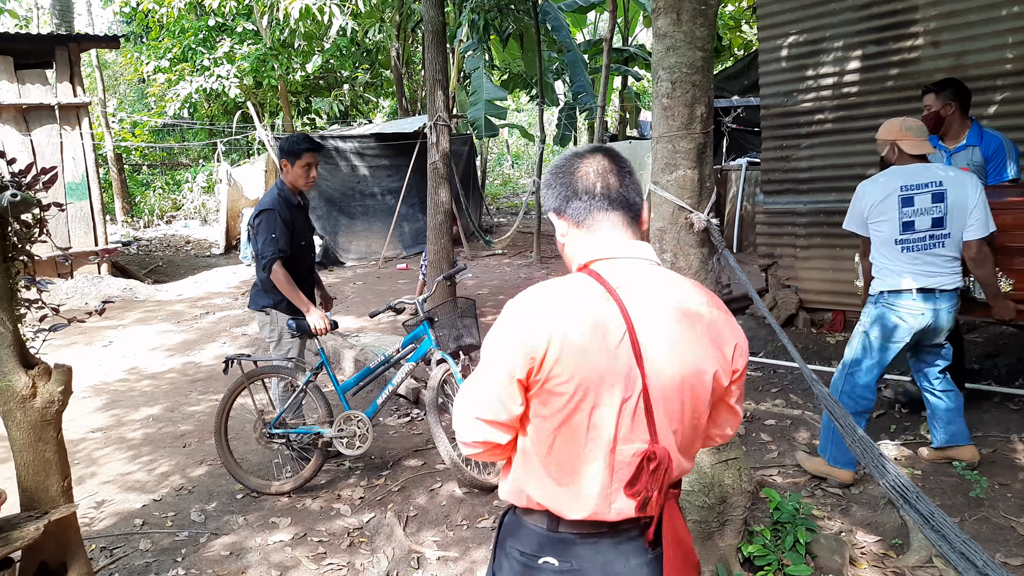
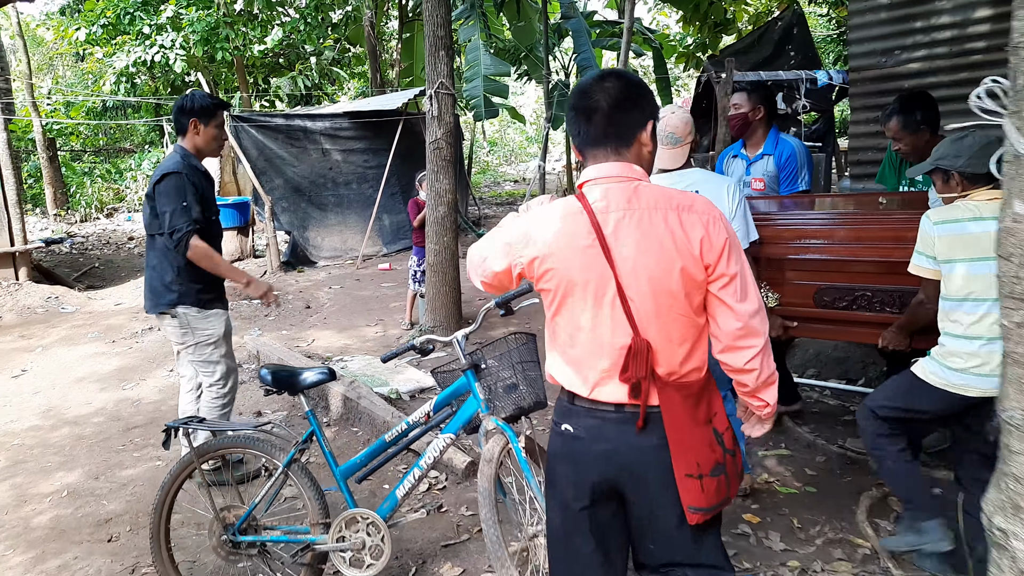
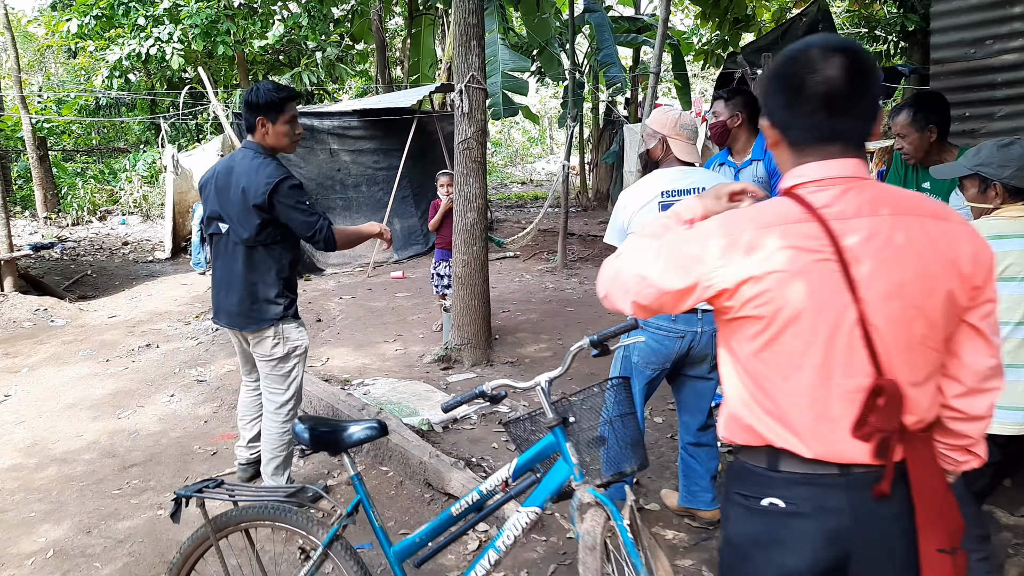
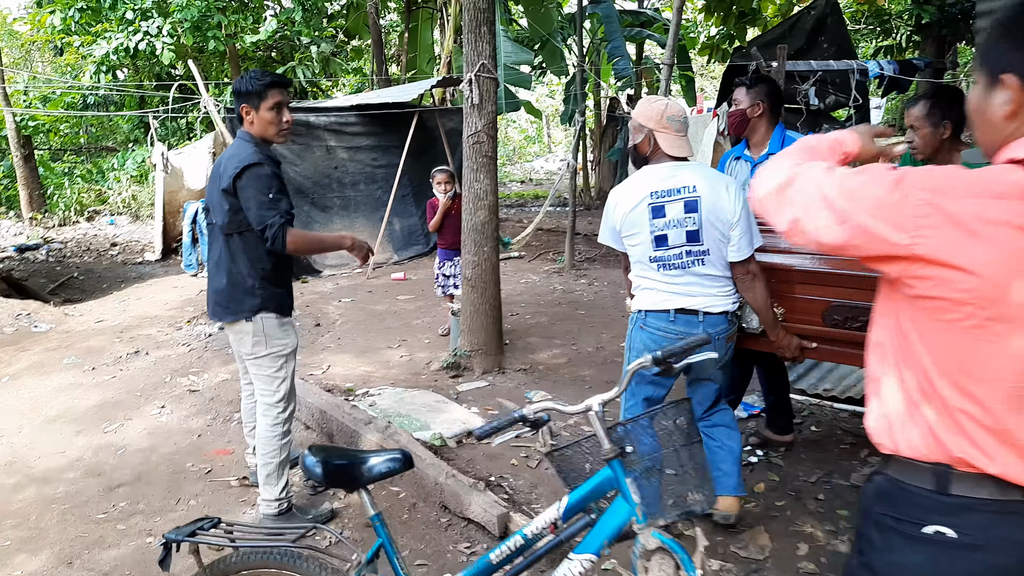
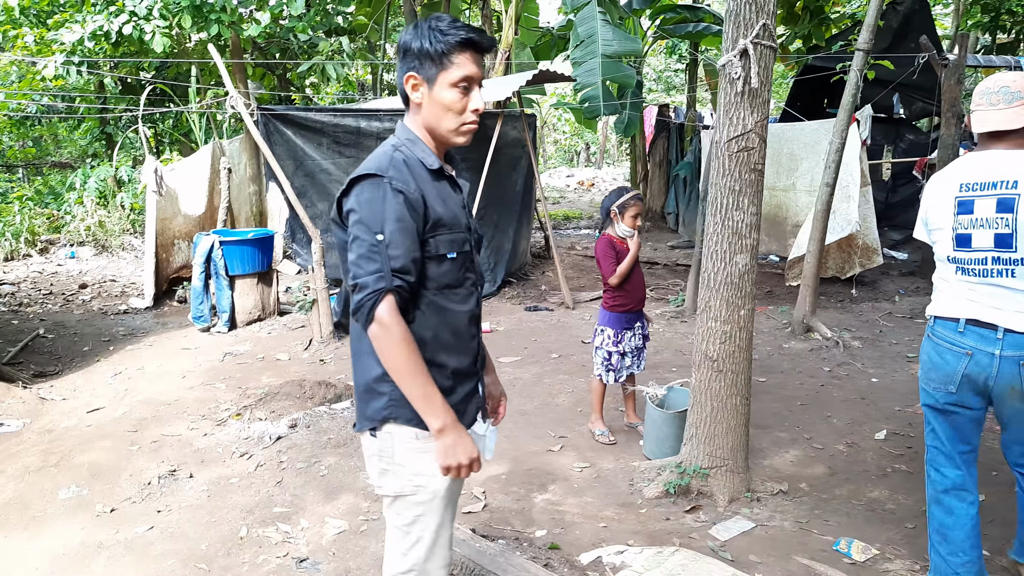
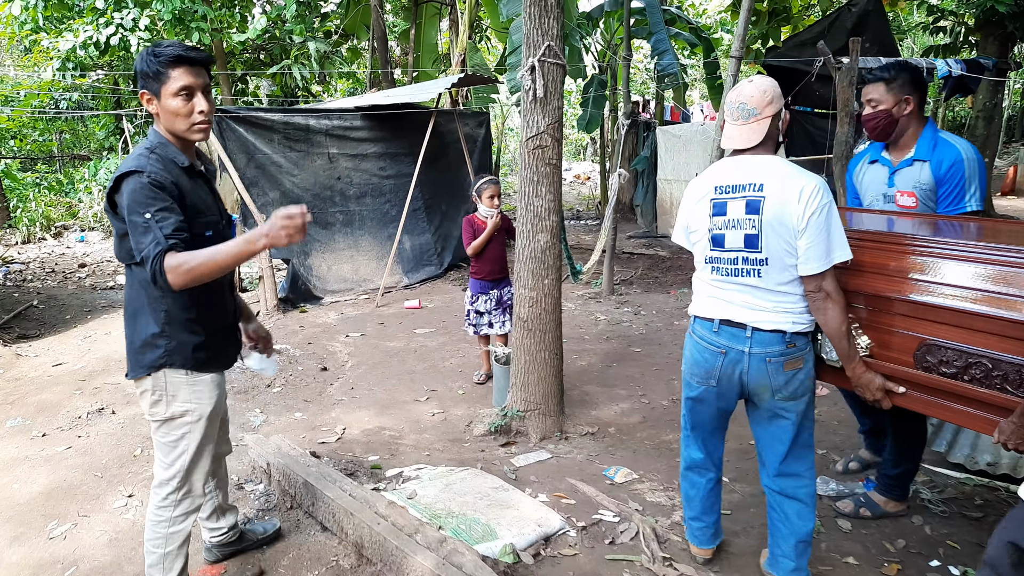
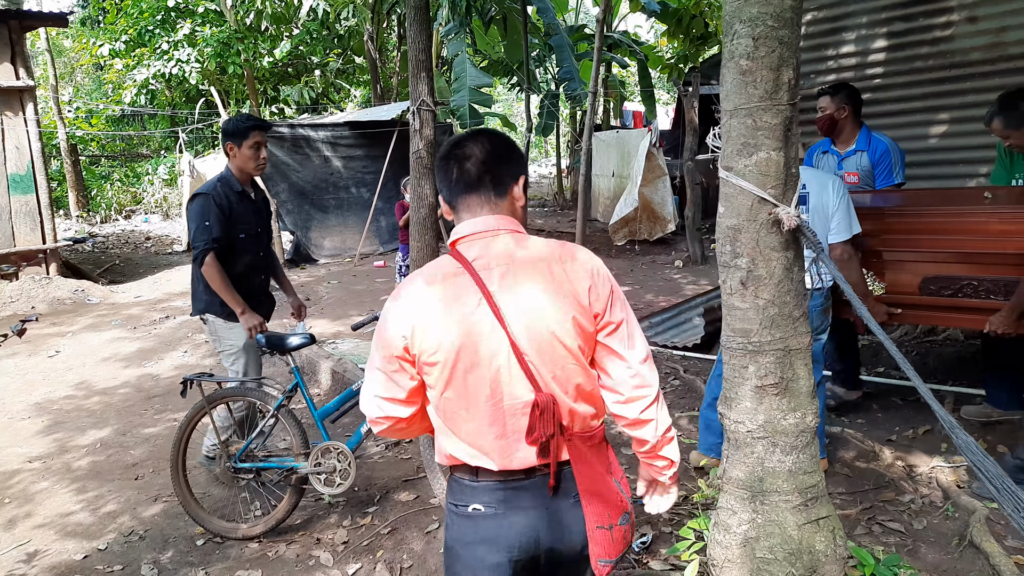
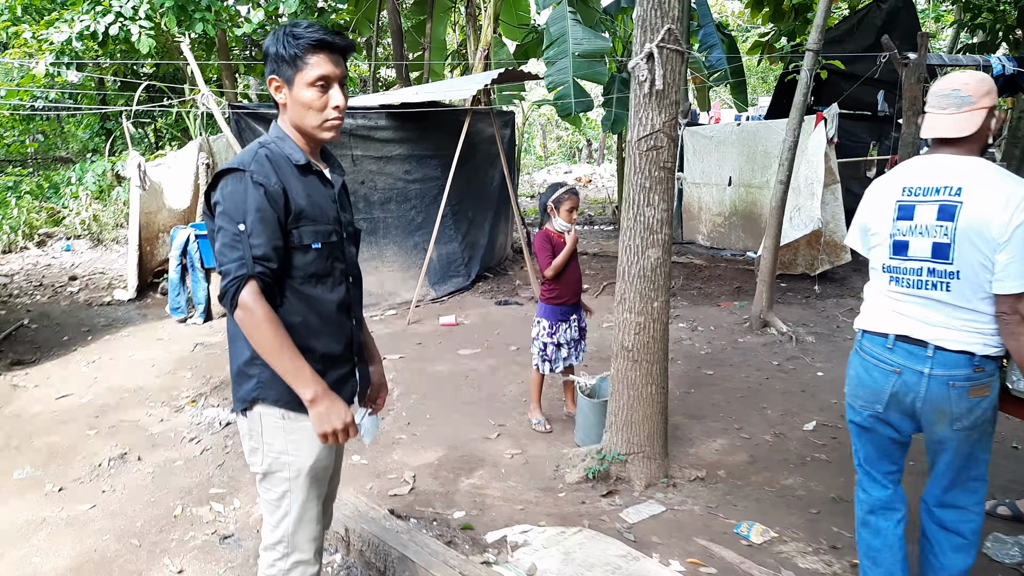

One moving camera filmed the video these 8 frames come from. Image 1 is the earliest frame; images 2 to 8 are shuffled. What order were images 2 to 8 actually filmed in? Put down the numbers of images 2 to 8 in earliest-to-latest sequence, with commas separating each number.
7, 2, 3, 4, 6, 8, 5
